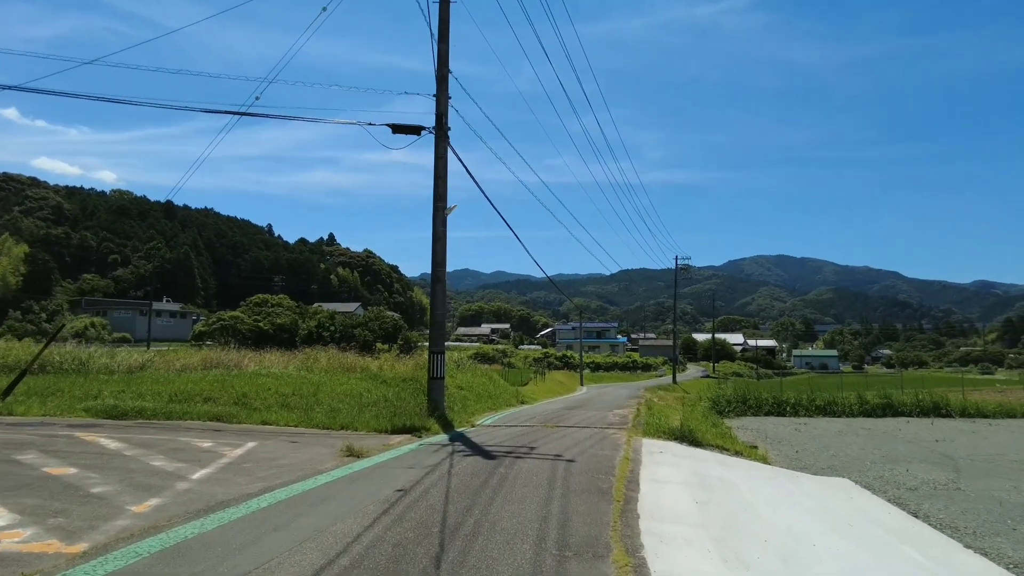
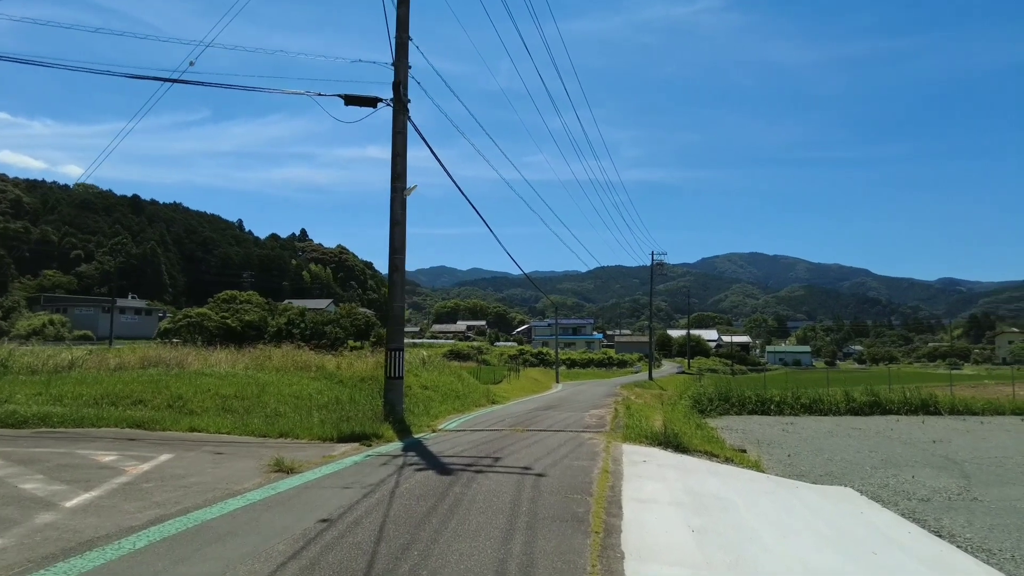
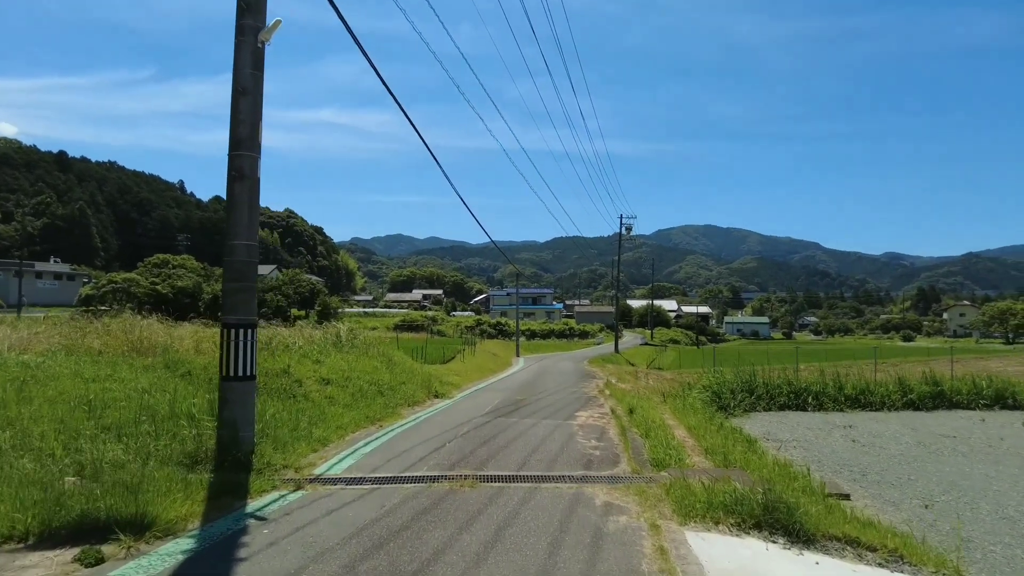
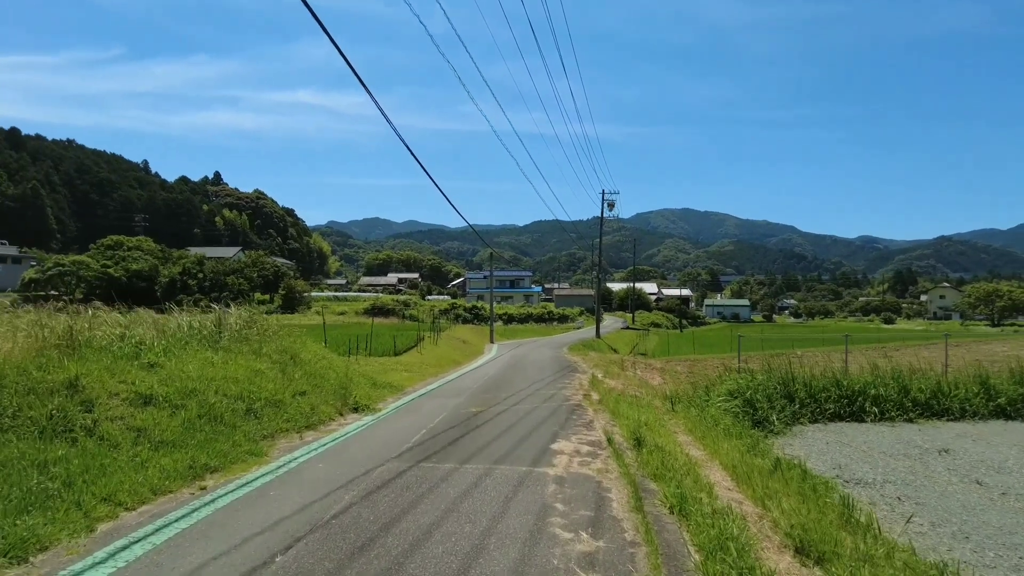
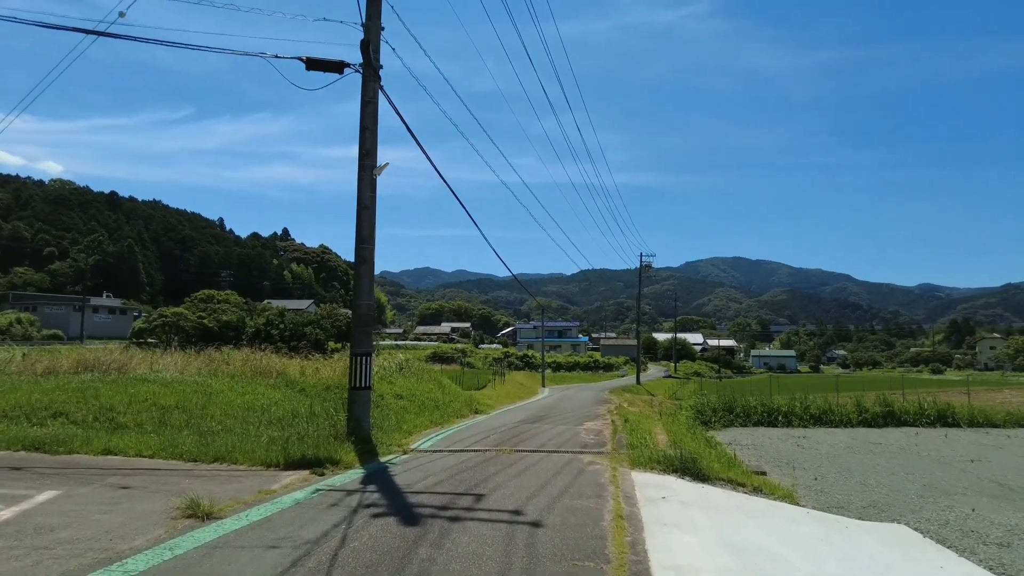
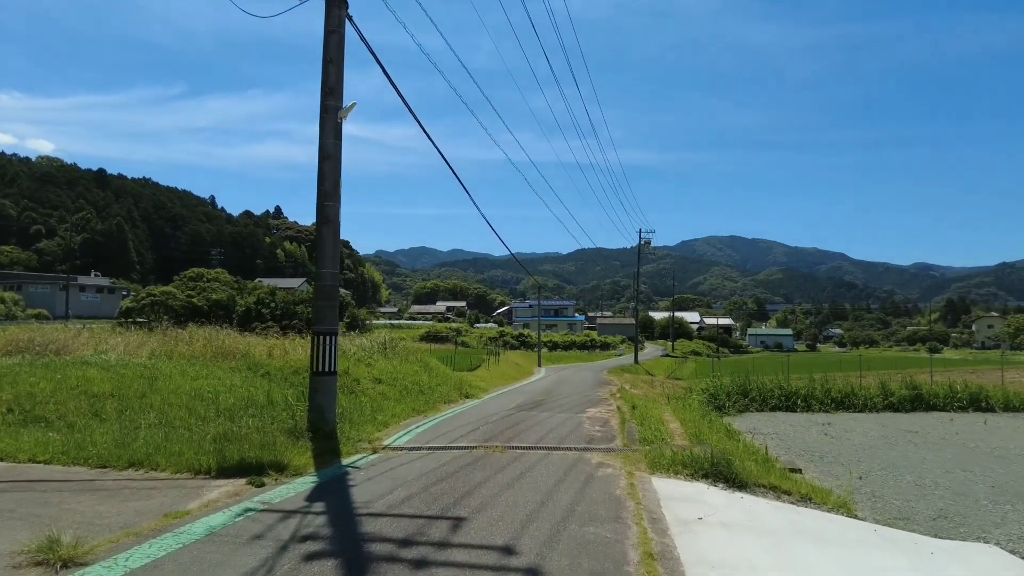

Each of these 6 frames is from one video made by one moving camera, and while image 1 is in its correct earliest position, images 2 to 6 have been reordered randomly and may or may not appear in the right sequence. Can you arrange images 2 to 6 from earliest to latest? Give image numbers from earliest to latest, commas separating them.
2, 5, 6, 3, 4
